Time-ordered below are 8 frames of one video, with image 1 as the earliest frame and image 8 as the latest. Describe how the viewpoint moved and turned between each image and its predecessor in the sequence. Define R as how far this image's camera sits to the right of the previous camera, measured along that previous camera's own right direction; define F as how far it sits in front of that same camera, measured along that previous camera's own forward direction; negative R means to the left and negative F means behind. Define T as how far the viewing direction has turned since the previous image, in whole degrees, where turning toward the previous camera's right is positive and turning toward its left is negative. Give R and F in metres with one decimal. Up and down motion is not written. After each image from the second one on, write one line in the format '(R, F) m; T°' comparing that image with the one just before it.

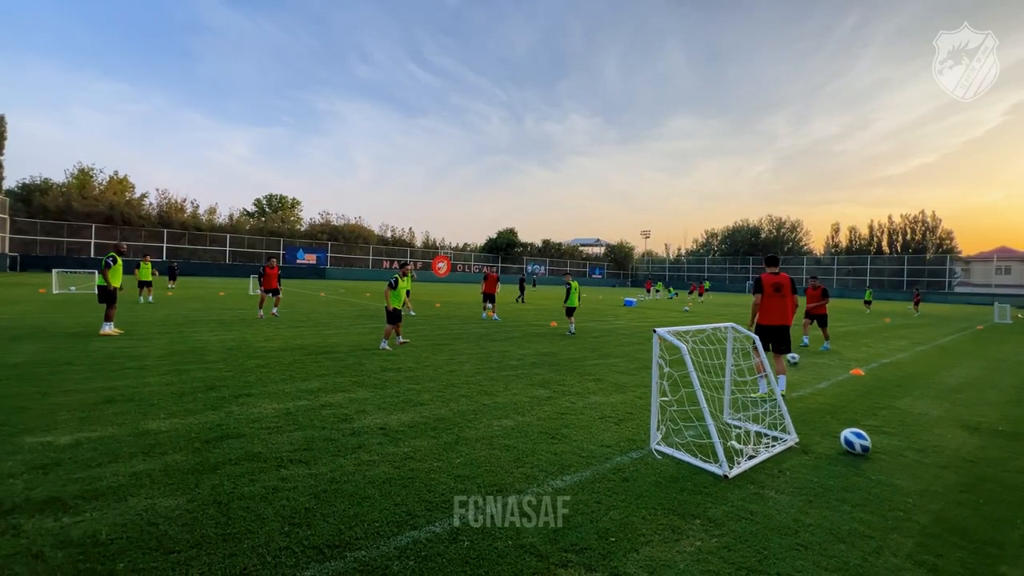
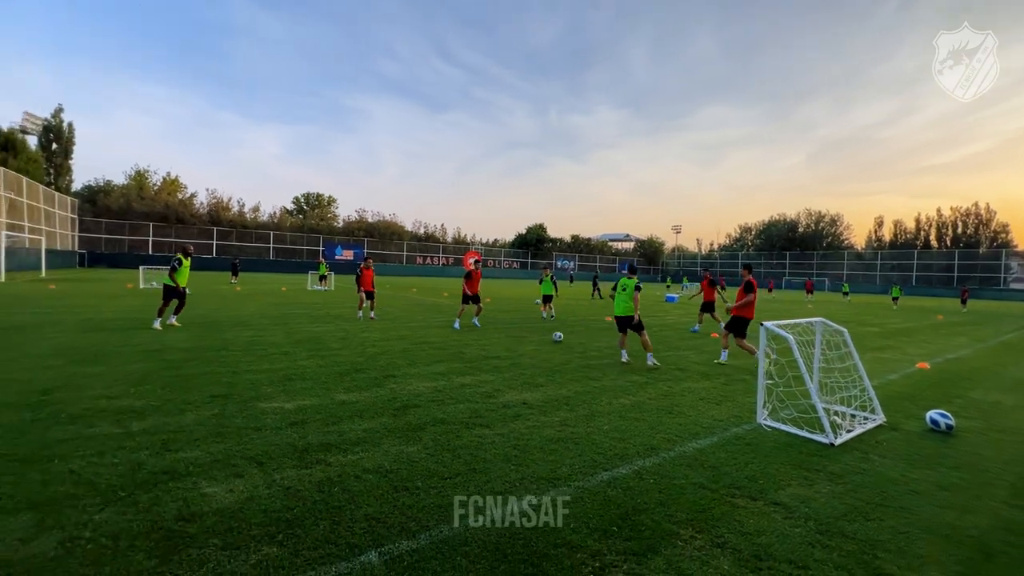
(-1.2, -0.9) m; -3°
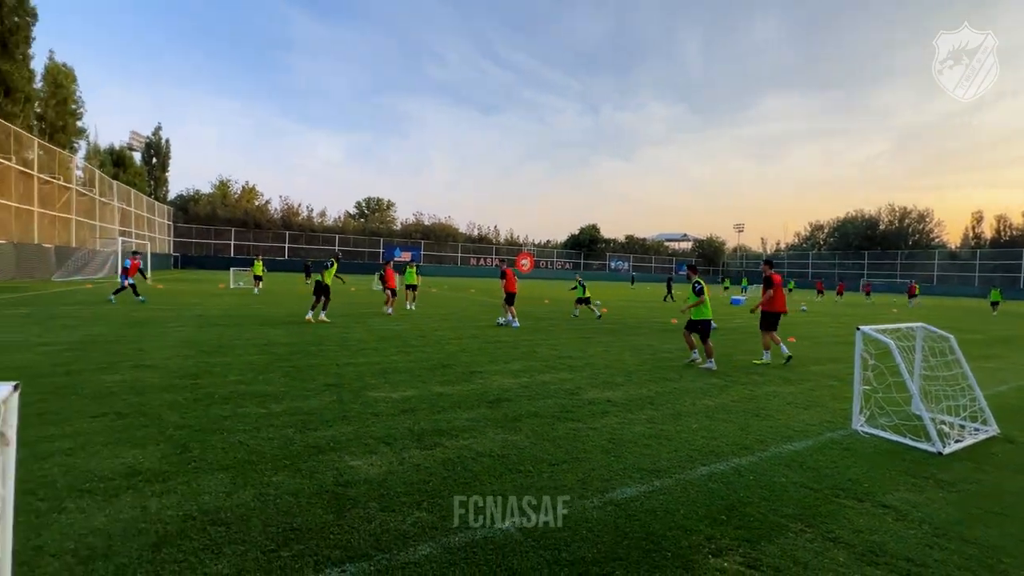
(-0.5, -0.3) m; -7°
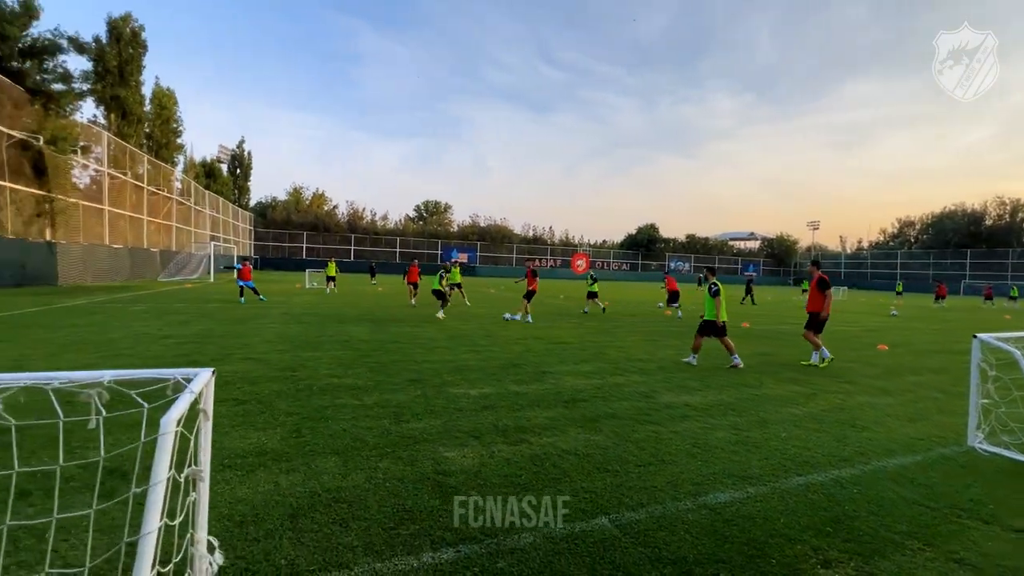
(-0.3, -0.1) m; -7°
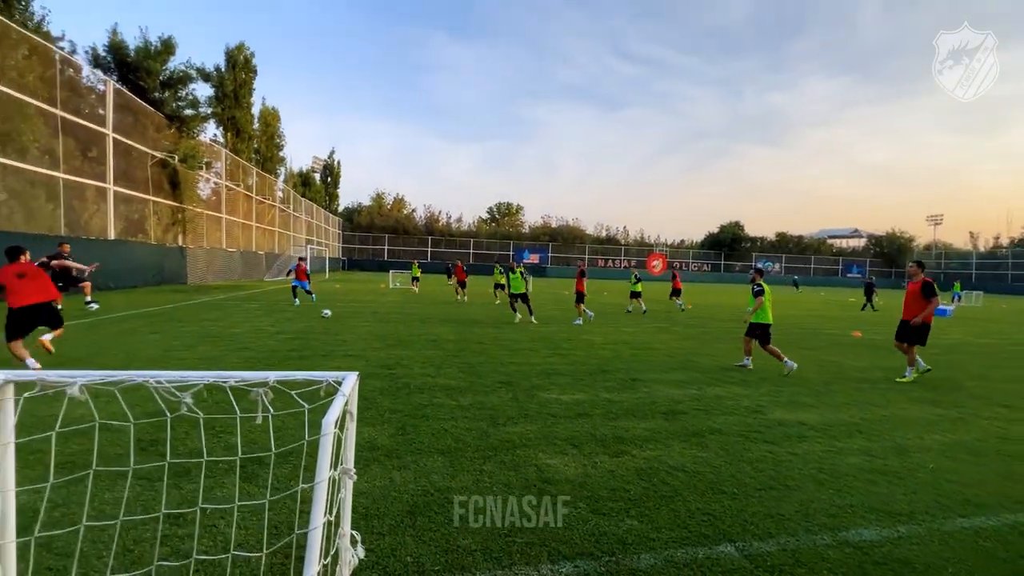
(-0.3, 0.0) m; -9°
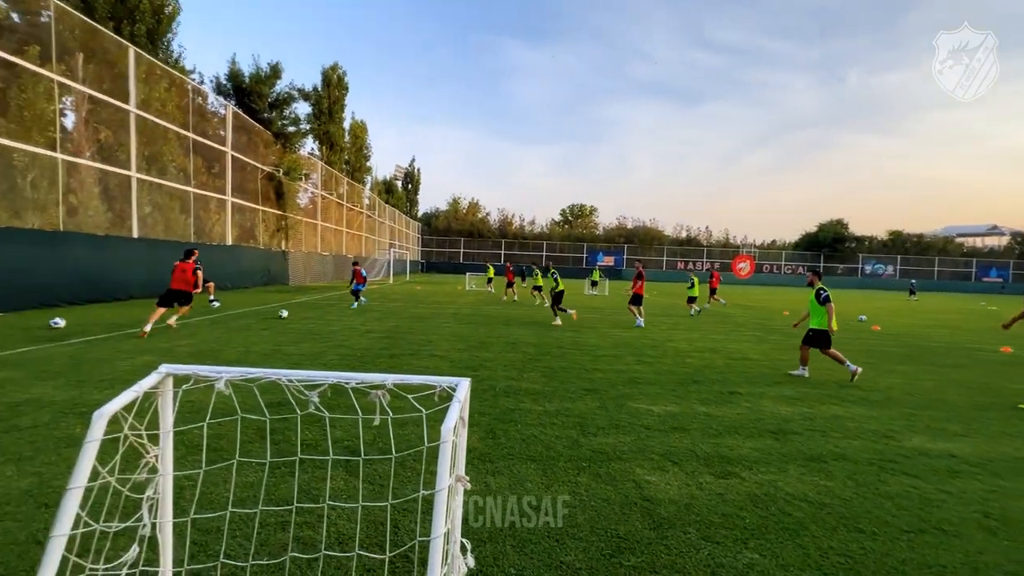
(-0.2, +0.1) m; -9°
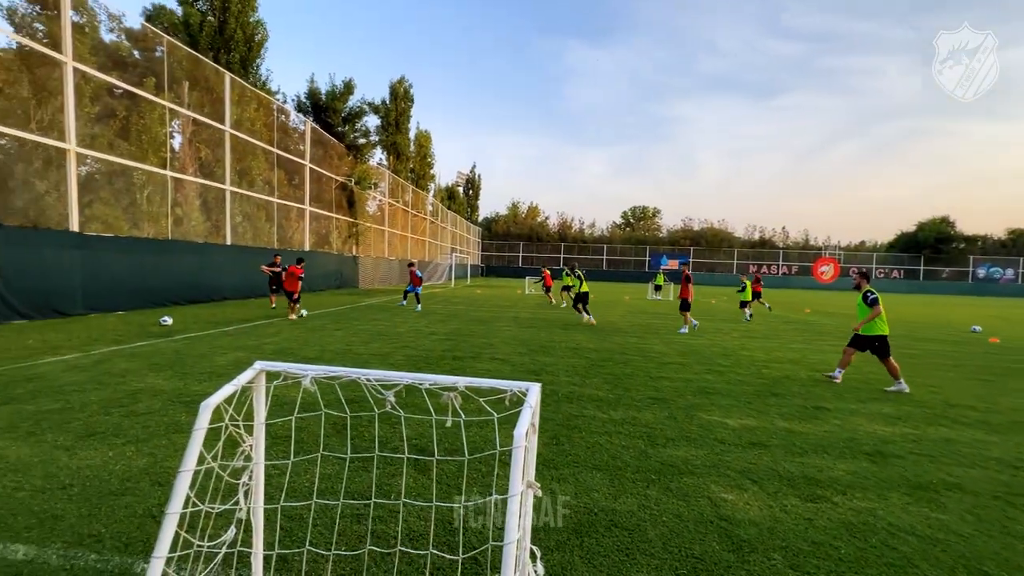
(-0.1, 0.0) m; -8°
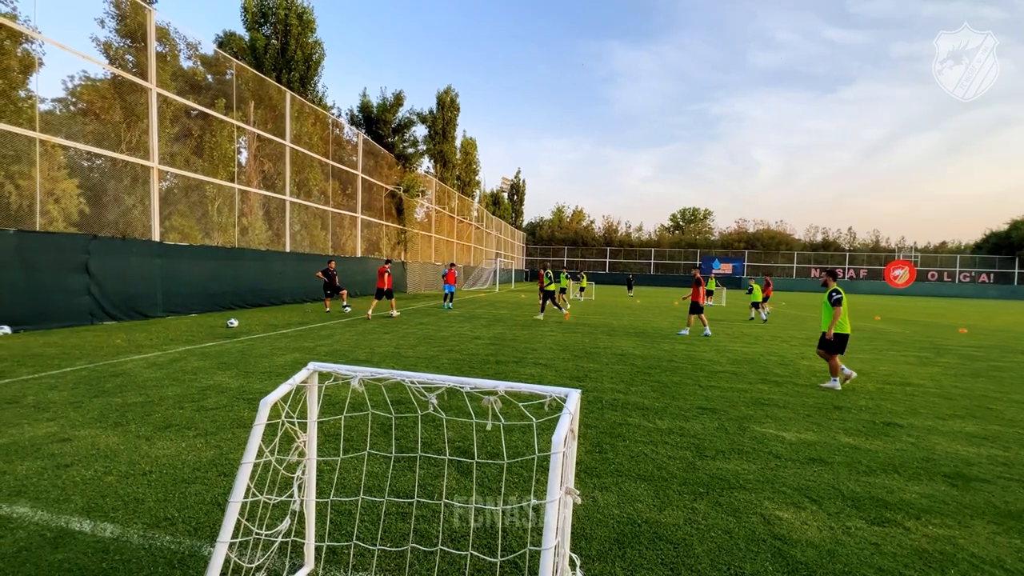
(0.0, 0.0) m; -6°
